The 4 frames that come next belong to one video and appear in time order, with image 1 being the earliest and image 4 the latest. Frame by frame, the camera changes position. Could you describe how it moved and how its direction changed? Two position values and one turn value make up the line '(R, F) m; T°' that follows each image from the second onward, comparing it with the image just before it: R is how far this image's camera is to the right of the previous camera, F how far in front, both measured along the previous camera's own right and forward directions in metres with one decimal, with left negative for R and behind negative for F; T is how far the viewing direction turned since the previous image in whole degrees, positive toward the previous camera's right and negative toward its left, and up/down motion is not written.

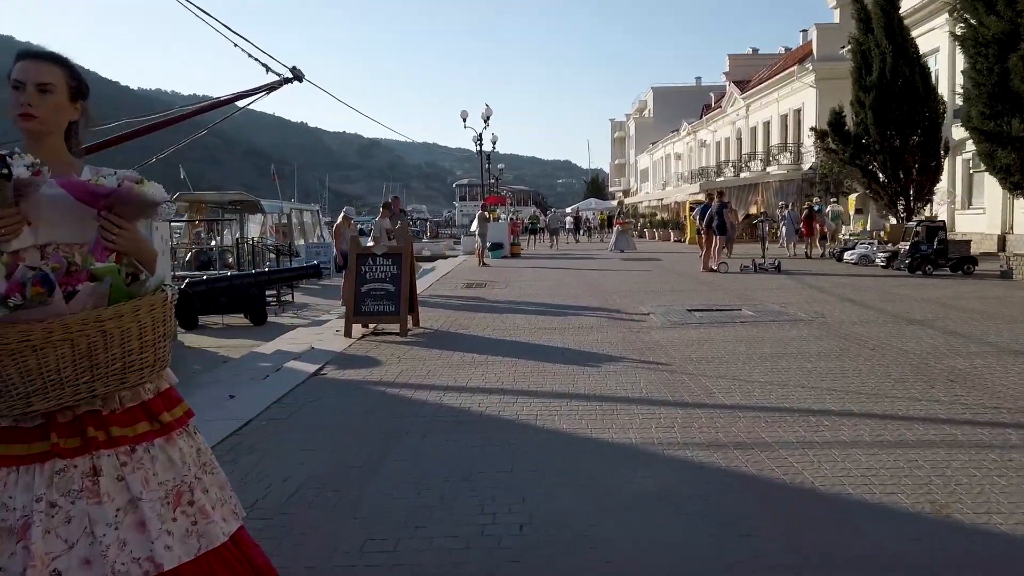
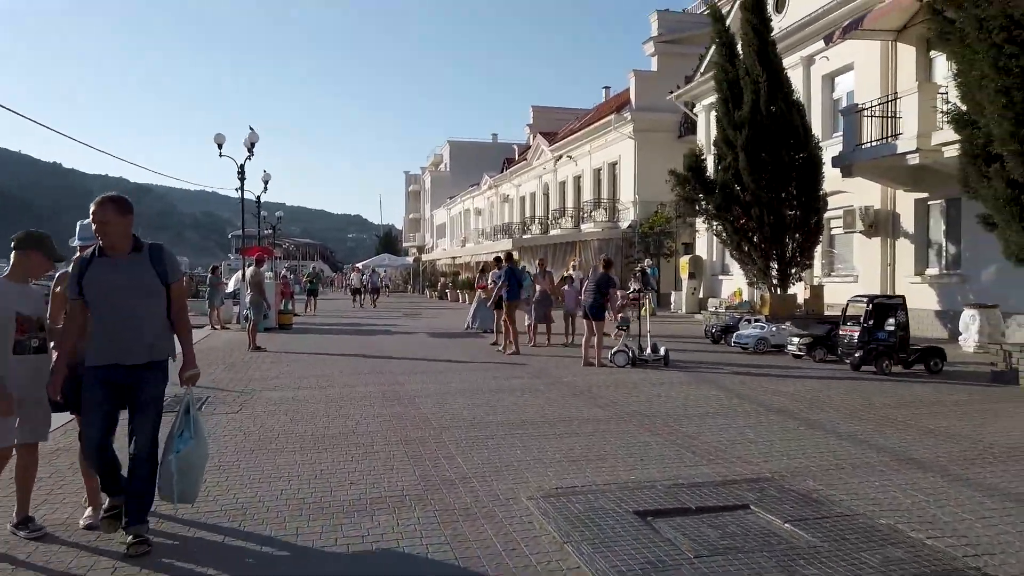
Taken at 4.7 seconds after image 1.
(+0.5, +7.0) m; +16°
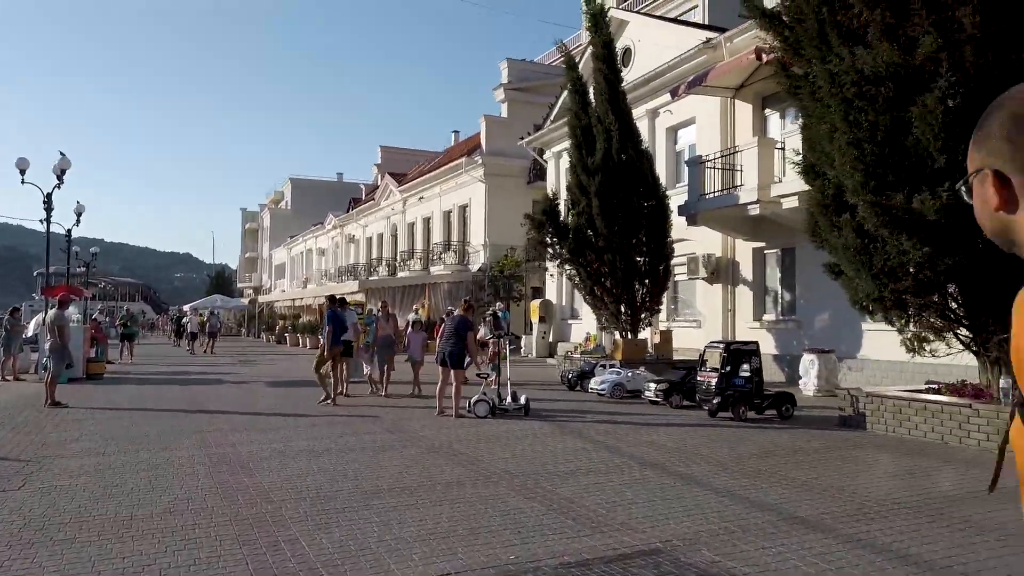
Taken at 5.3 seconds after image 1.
(-0.1, +0.8) m; +12°
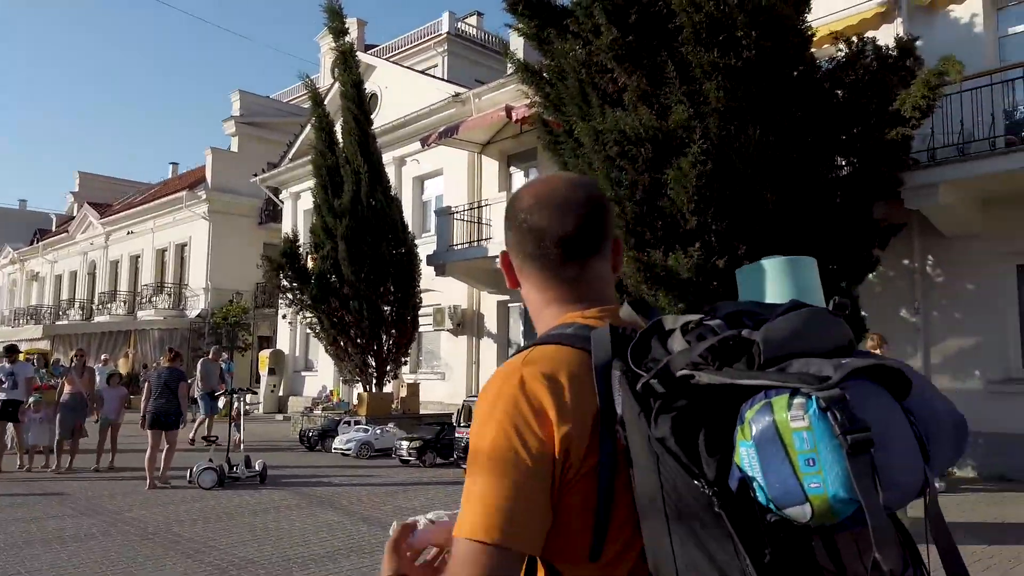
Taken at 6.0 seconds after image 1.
(-0.3, +0.9) m; +20°
